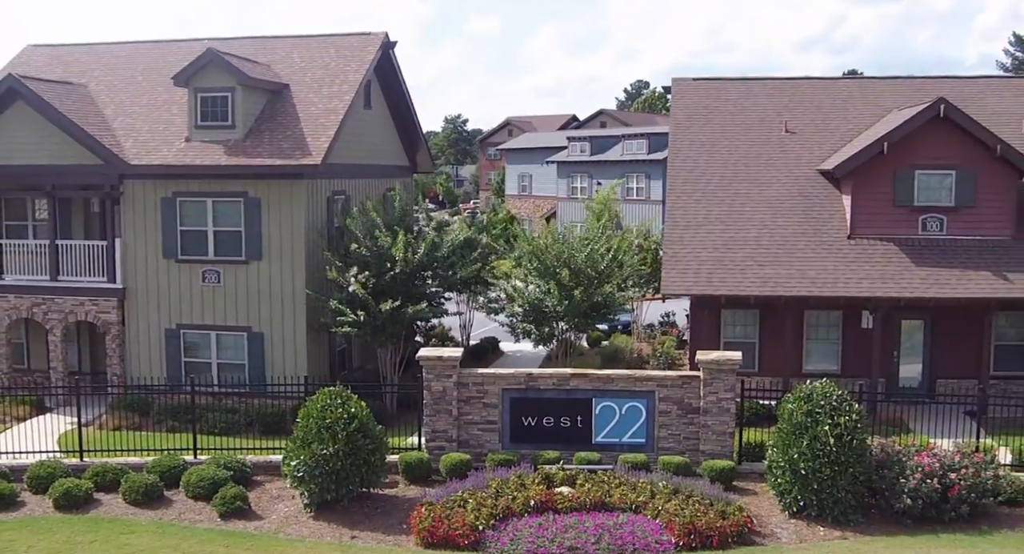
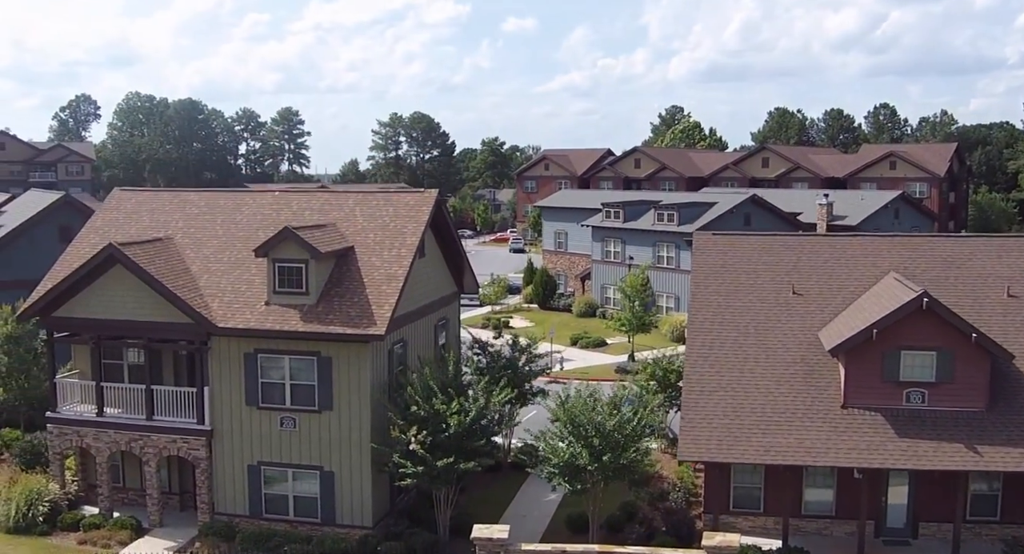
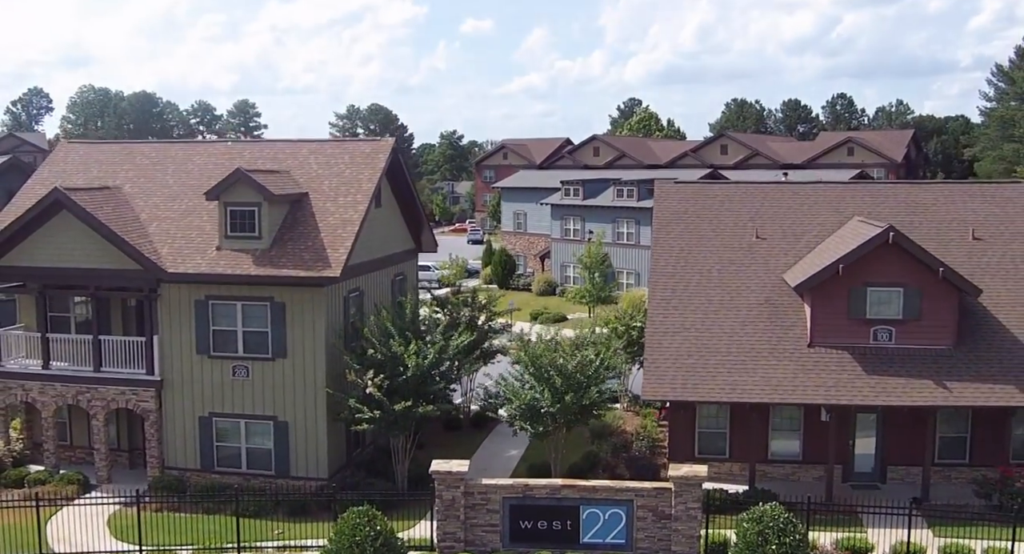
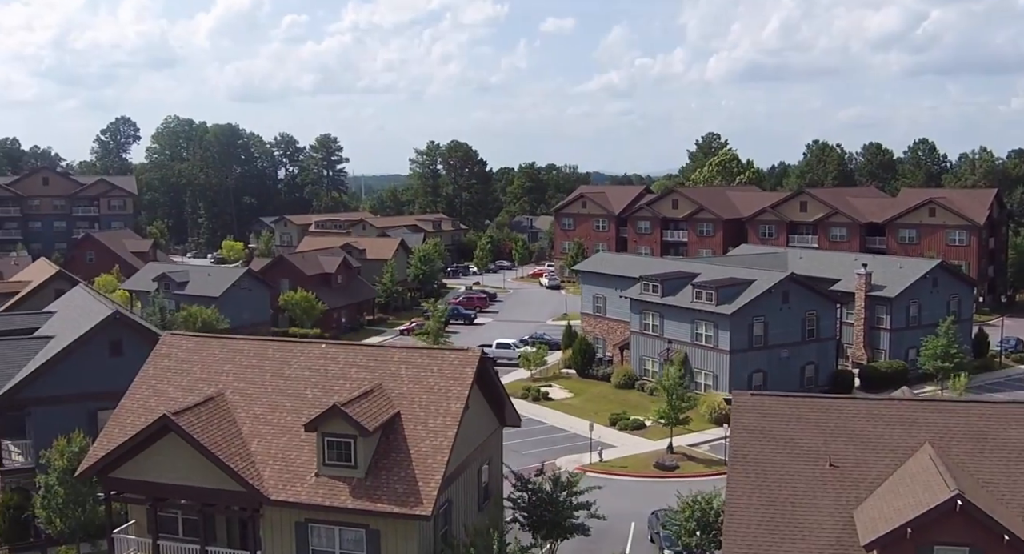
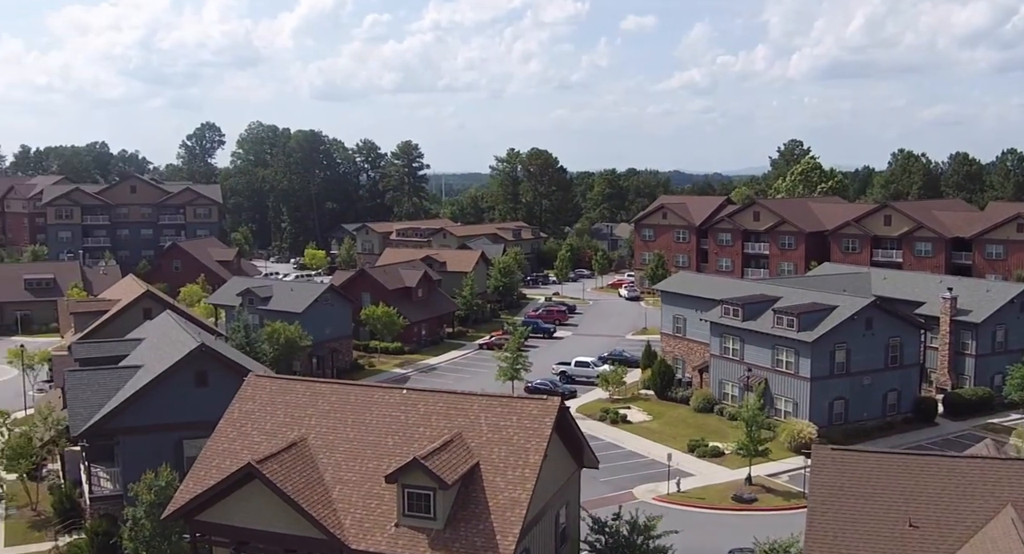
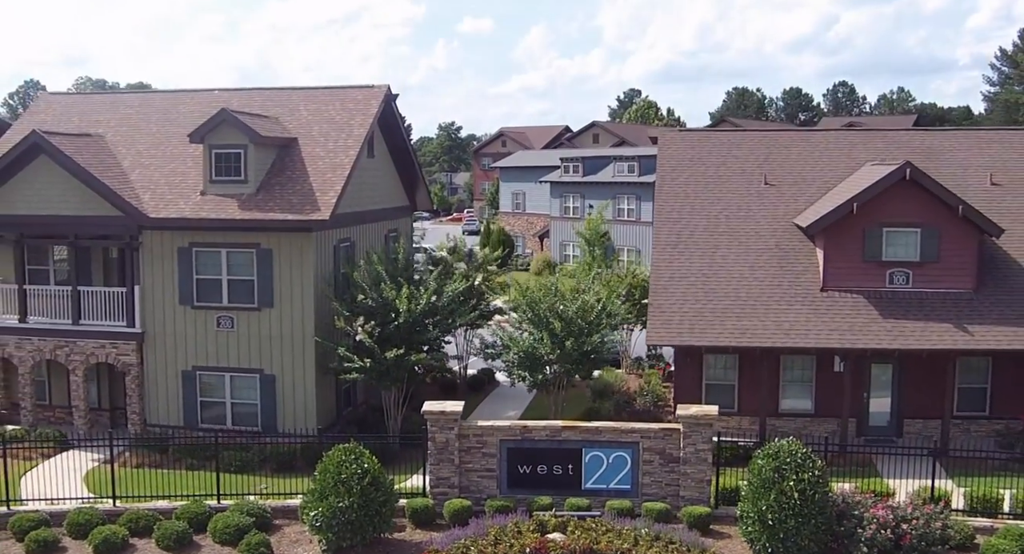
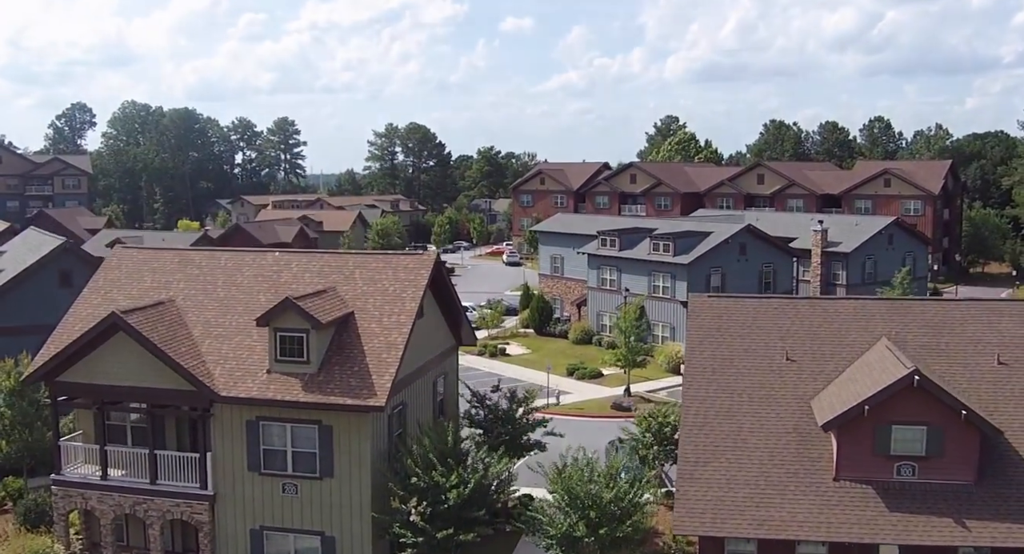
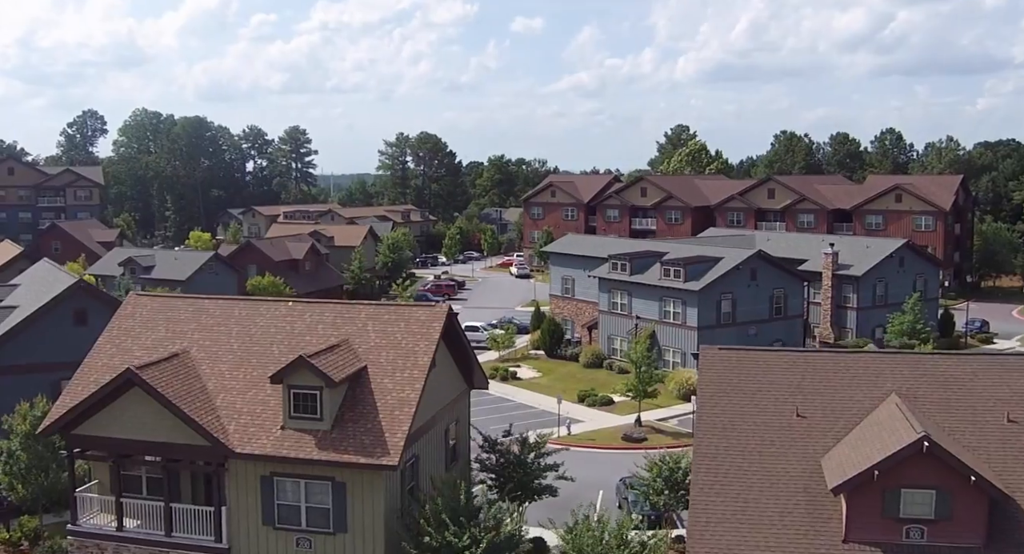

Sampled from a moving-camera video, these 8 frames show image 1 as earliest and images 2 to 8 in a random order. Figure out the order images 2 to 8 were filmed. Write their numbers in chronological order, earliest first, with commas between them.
6, 3, 2, 7, 8, 4, 5
